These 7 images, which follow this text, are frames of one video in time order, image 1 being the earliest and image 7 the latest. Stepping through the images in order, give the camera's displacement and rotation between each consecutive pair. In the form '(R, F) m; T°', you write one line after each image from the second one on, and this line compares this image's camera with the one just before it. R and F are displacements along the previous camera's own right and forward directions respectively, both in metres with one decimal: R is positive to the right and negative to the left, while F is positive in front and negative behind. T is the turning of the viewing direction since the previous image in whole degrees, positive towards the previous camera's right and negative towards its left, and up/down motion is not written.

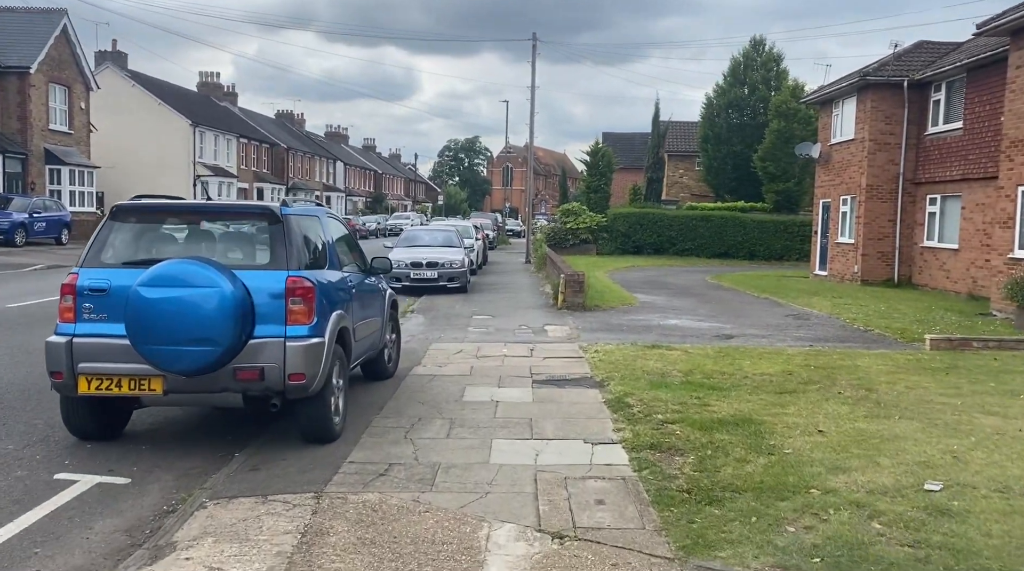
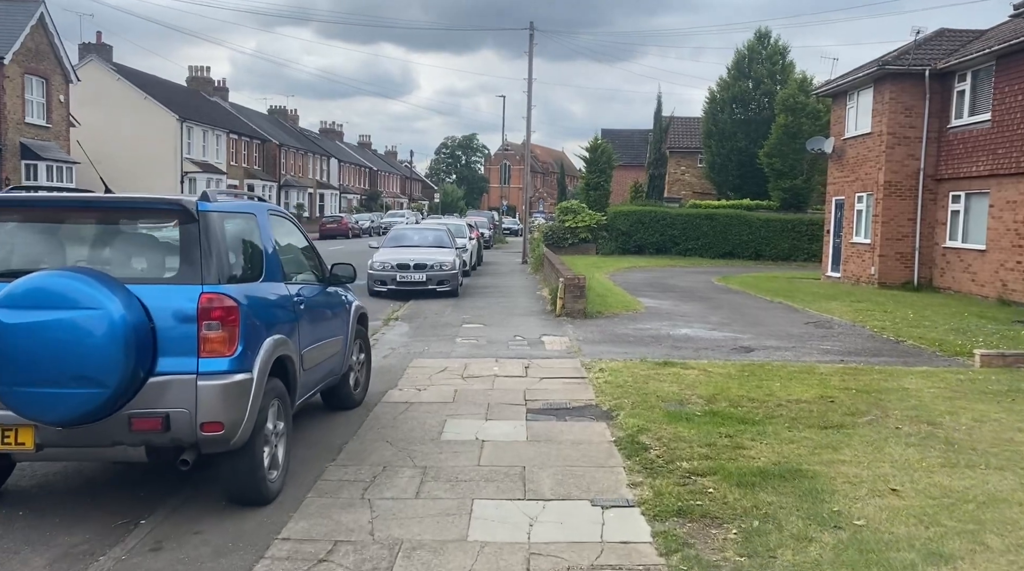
(+0.1, +1.4) m; 0°
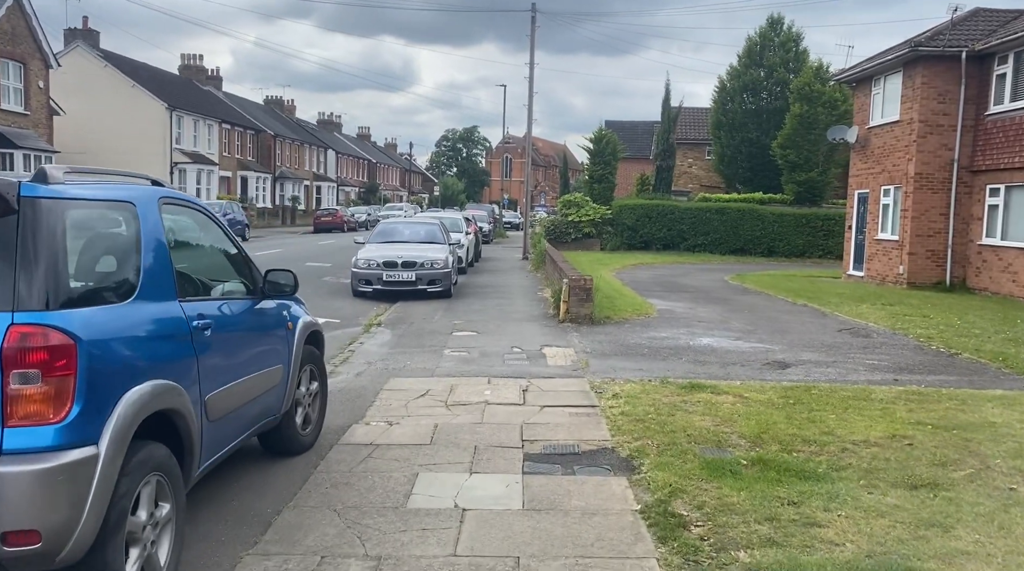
(+0.1, +1.6) m; 0°
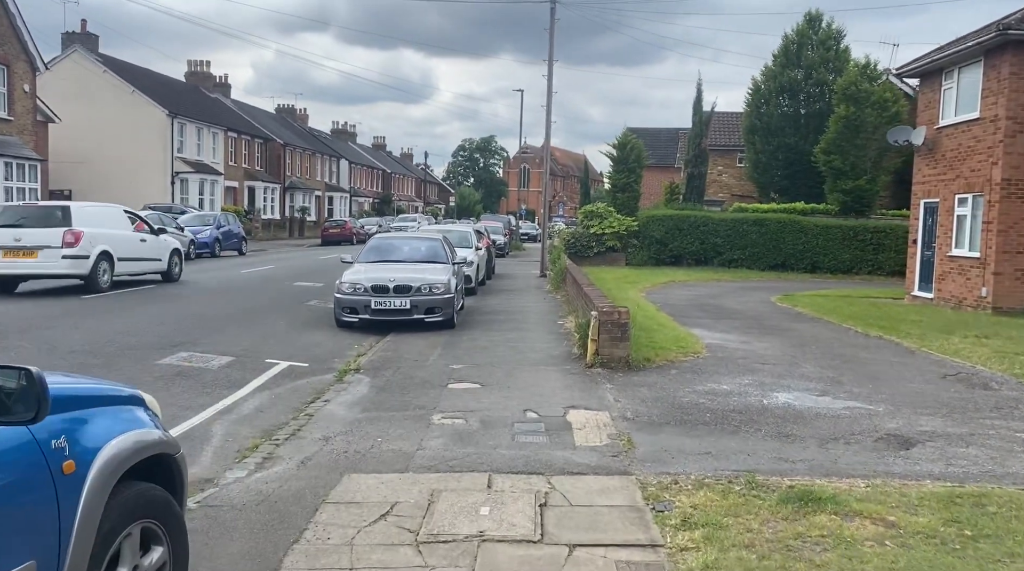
(0.0, +2.7) m; -1°
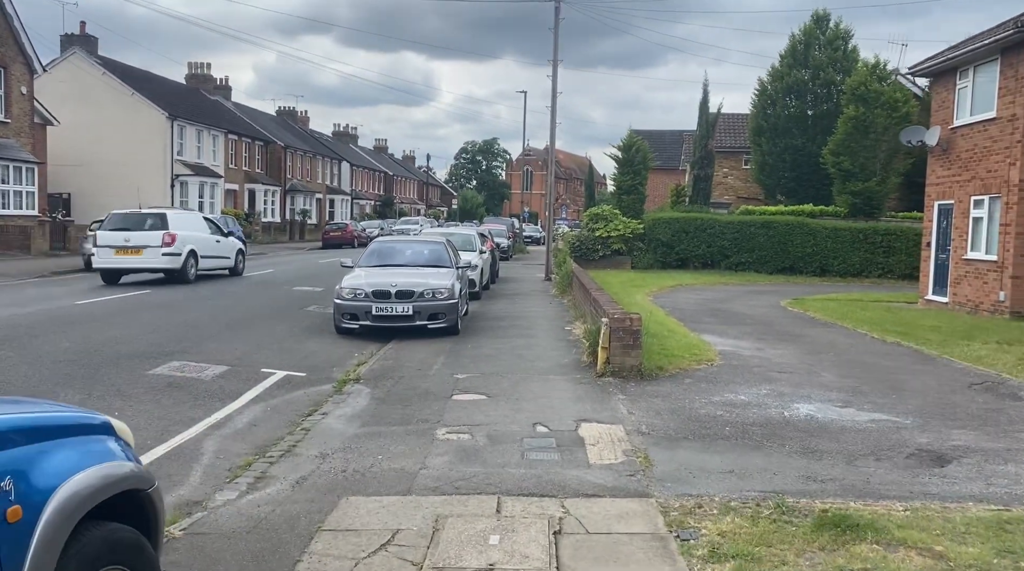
(0.0, +0.4) m; 0°
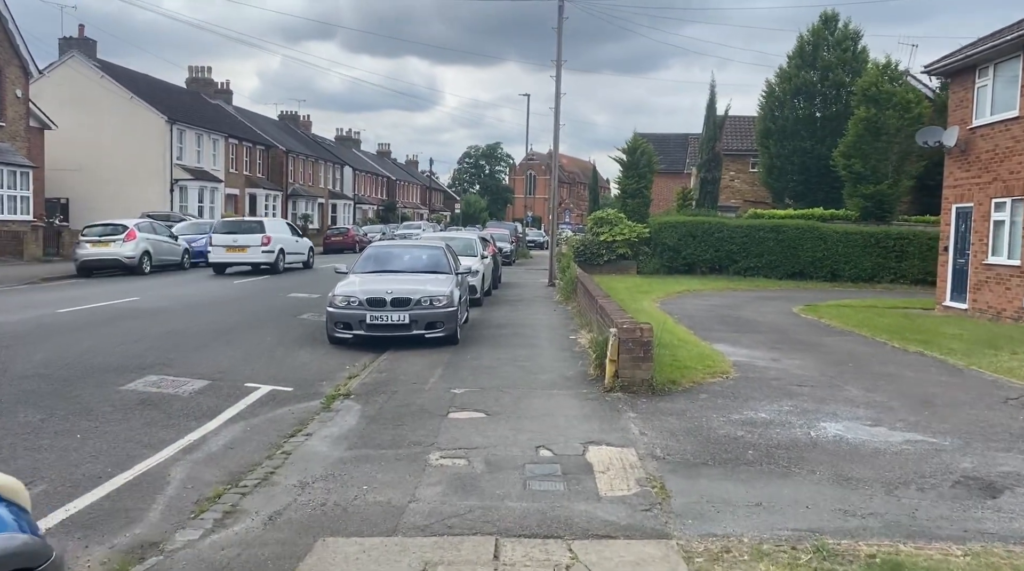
(0.0, +0.6) m; 0°
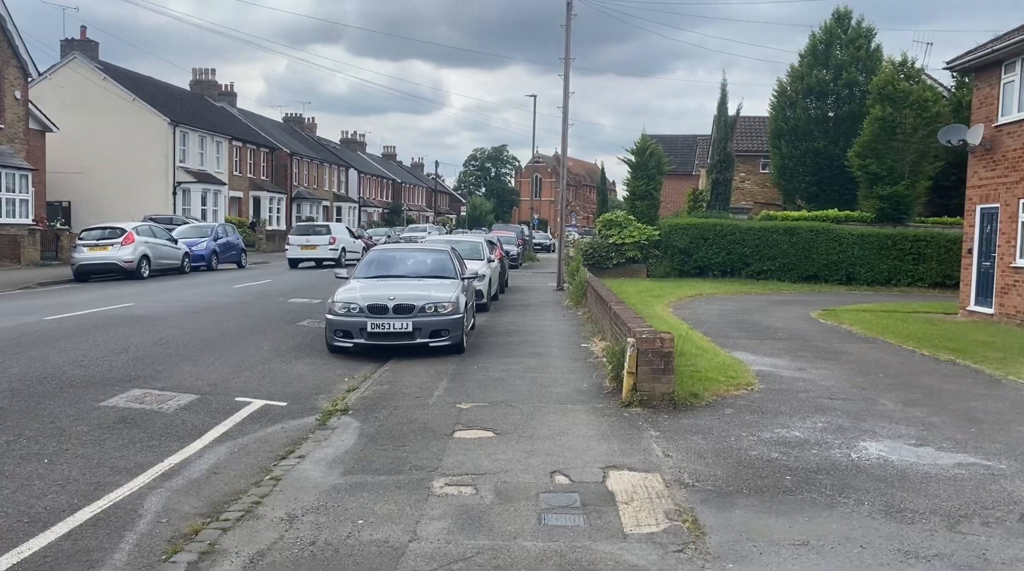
(0.0, +0.6) m; 0°
